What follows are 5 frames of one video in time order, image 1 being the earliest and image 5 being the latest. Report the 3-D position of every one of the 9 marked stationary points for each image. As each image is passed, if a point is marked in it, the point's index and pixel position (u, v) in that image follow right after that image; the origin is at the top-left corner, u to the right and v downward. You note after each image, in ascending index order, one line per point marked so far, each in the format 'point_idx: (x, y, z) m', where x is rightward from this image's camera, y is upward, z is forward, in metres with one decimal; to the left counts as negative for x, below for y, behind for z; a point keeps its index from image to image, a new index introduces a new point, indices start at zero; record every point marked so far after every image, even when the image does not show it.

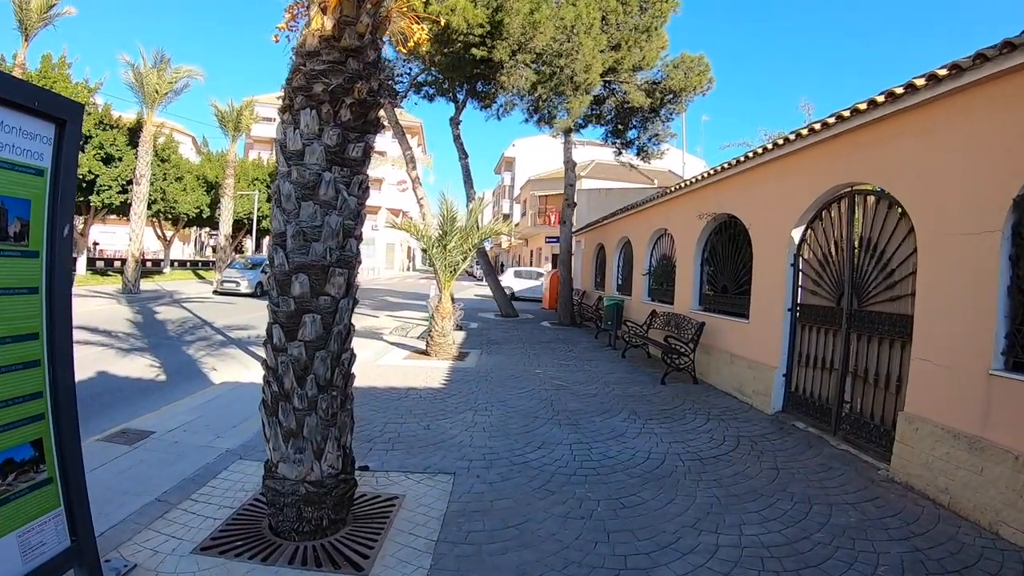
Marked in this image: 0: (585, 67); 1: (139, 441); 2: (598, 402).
0: (+1.0, +3.2, +13.8) m
1: (-2.3, -0.9, +5.9) m
2: (+0.6, -0.8, +6.9) m
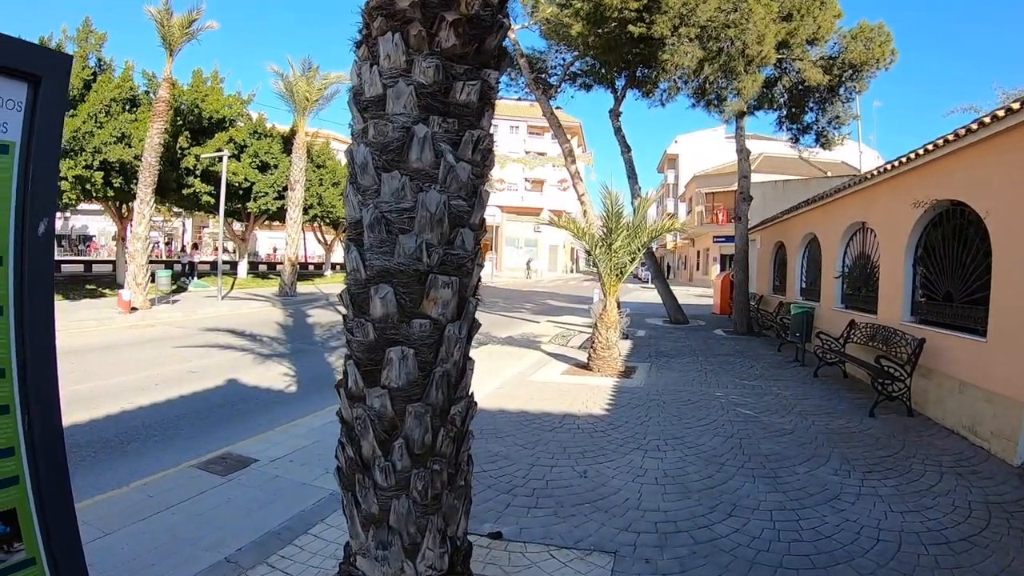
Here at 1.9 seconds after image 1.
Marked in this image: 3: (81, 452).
0: (+3.2, +3.1, +12.2) m
1: (-1.4, -0.9, +4.9) m
2: (+1.6, -0.9, +5.5) m
3: (-2.2, -0.8, +4.9) m
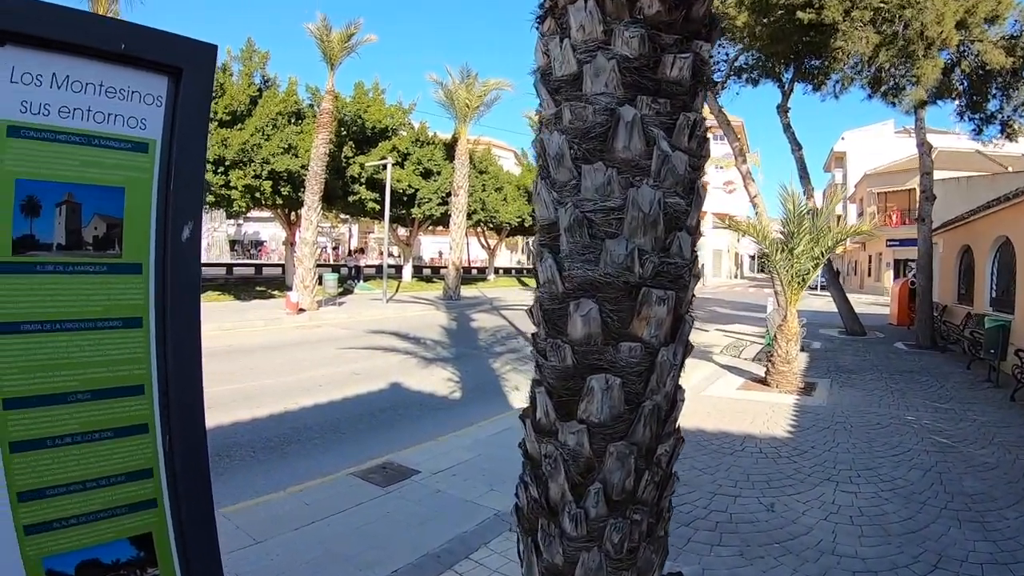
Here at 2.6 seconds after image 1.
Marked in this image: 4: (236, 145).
0: (+5.2, +3.0, +11.2) m
1: (-0.6, -1.0, +4.7) m
2: (+2.5, -0.9, +4.8) m
3: (-1.4, -0.8, +4.9) m
4: (-4.5, +2.3, +15.7) m
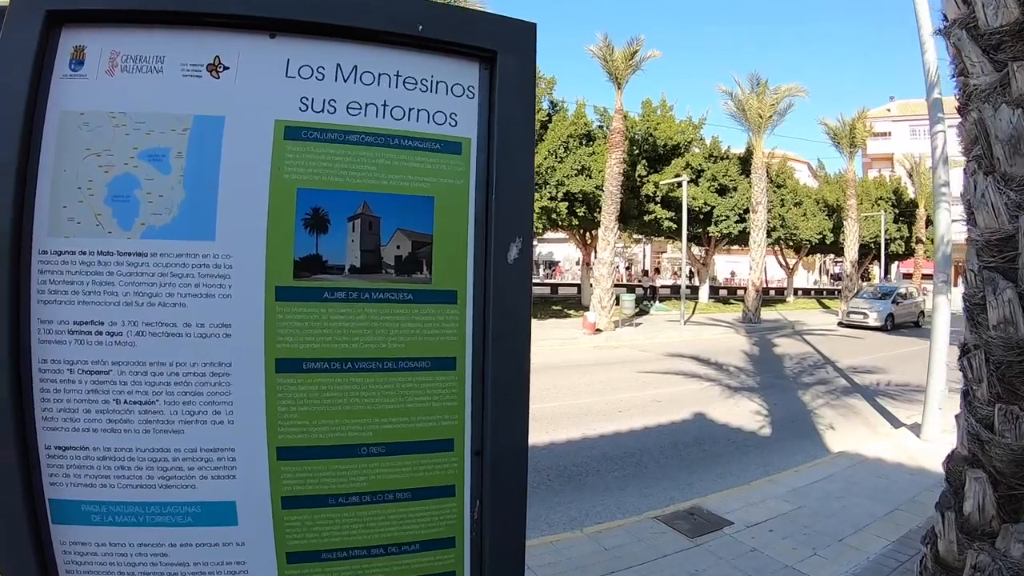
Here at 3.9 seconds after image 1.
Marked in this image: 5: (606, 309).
0: (+8.2, +2.7, +9.0) m
1: (+0.8, -1.1, +4.3) m
2: (+3.8, -1.1, +3.5) m
3: (+0.1, -0.9, +4.6) m
4: (+0.1, +2.0, +15.9) m
5: (+1.2, -0.3, +14.1) m
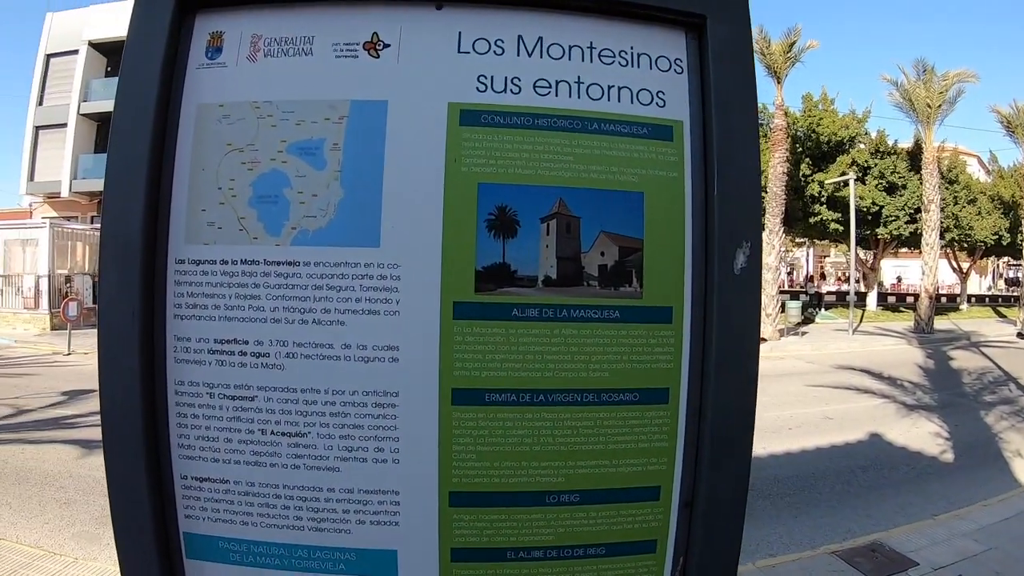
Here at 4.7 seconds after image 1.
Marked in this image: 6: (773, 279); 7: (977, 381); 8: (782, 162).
0: (+9.5, +2.6, +7.5) m
1: (+1.5, -1.1, +3.9) m
2: (+4.3, -1.1, +2.7) m
3: (+0.8, -1.0, +4.3) m
4: (+2.5, +2.0, +15.5) m
5: (+3.3, -0.4, +13.6) m
6: (+3.3, +0.2, +13.4) m
7: (+3.6, -0.7, +7.5) m
8: (+3.5, +1.7, +13.4) m
